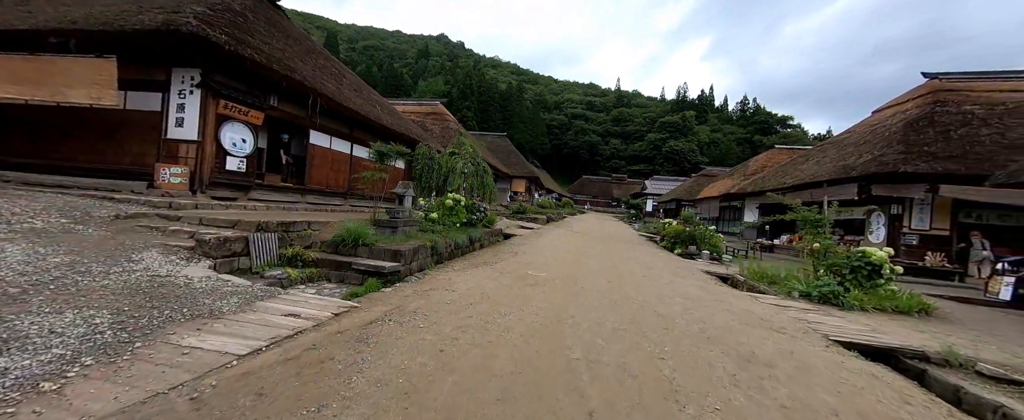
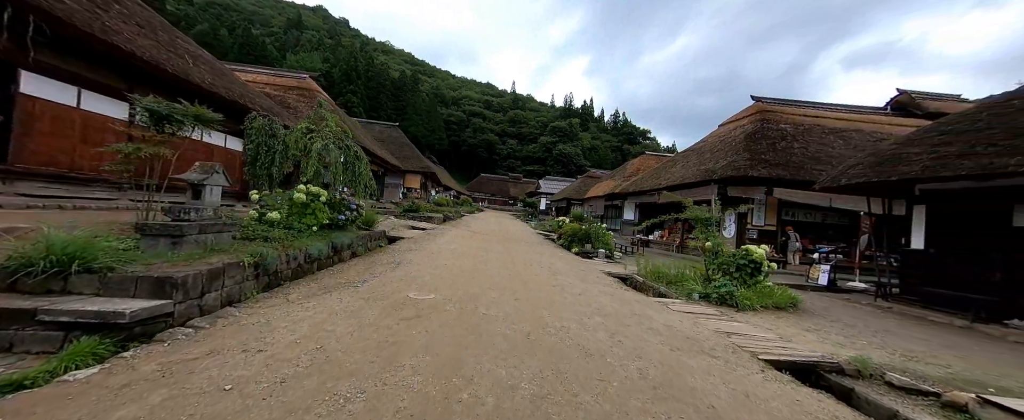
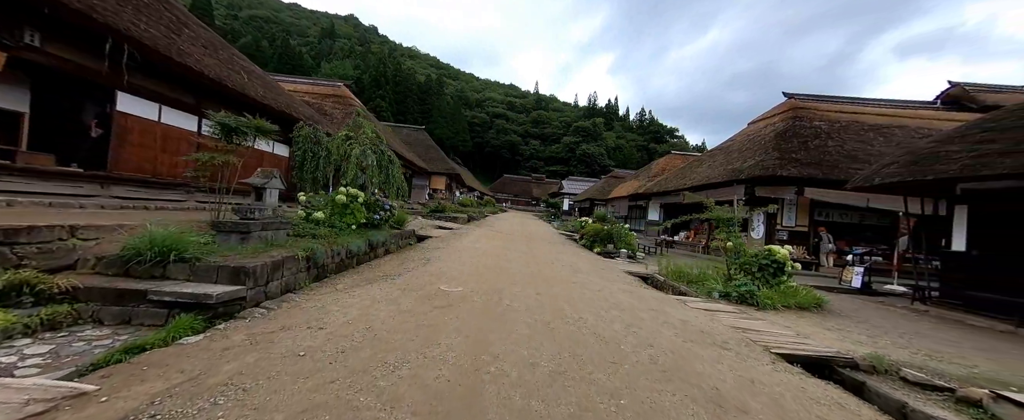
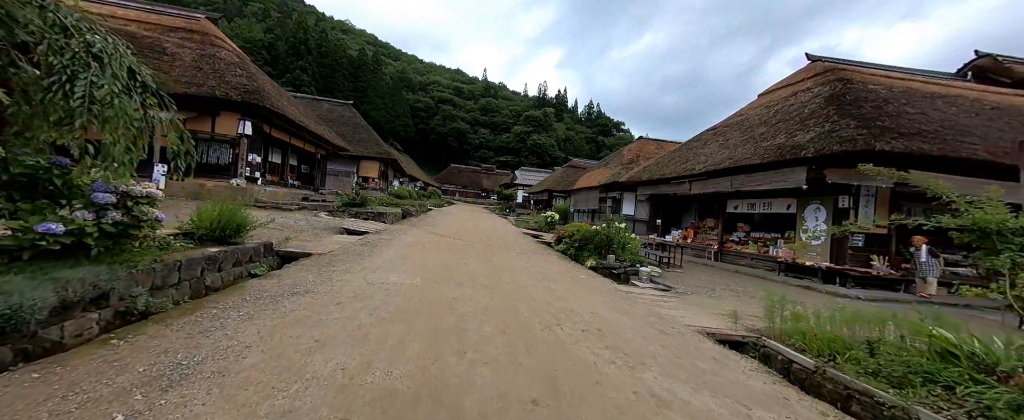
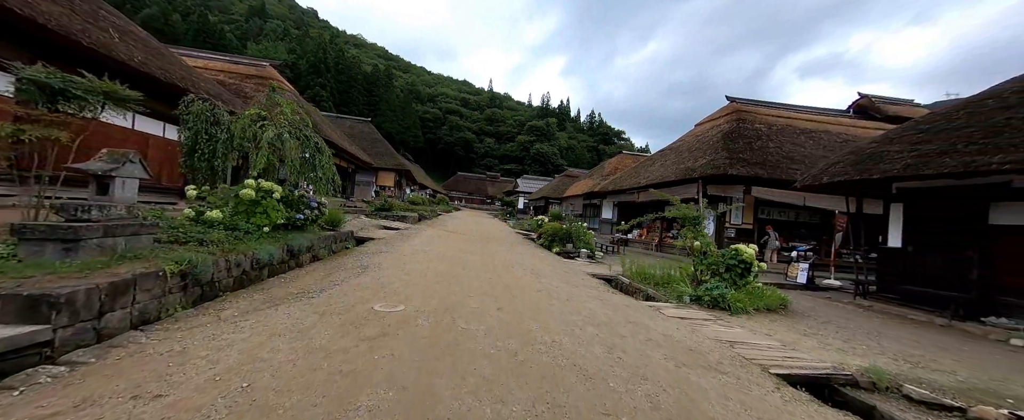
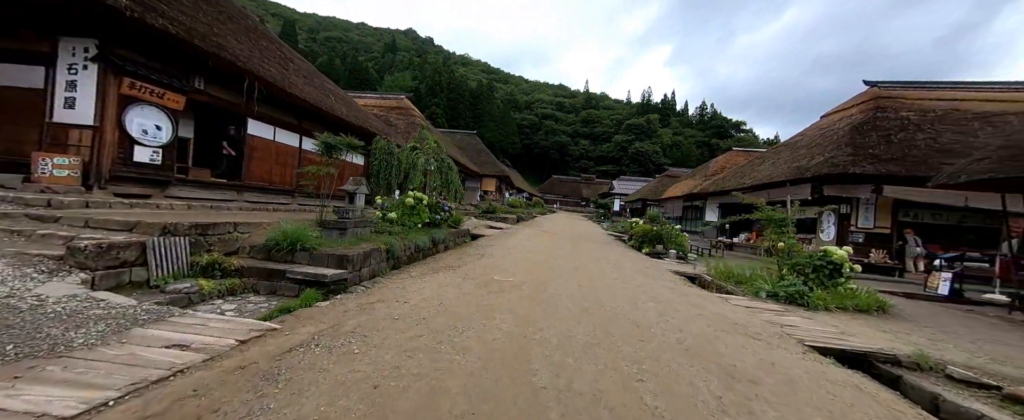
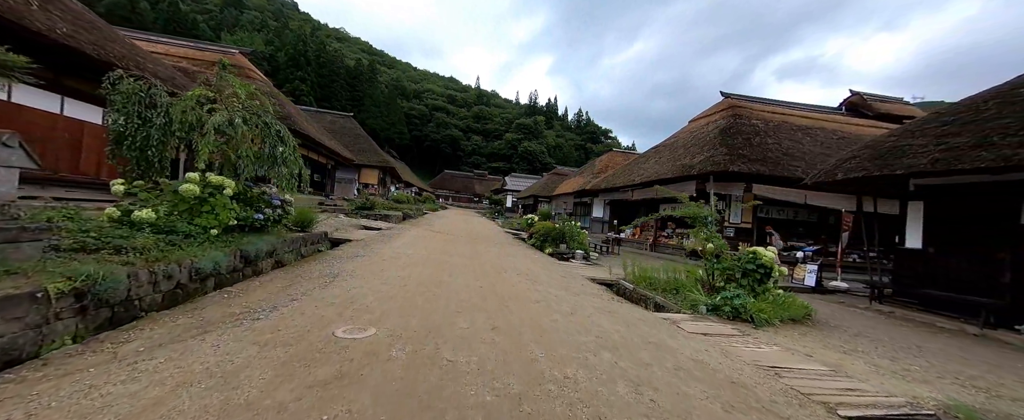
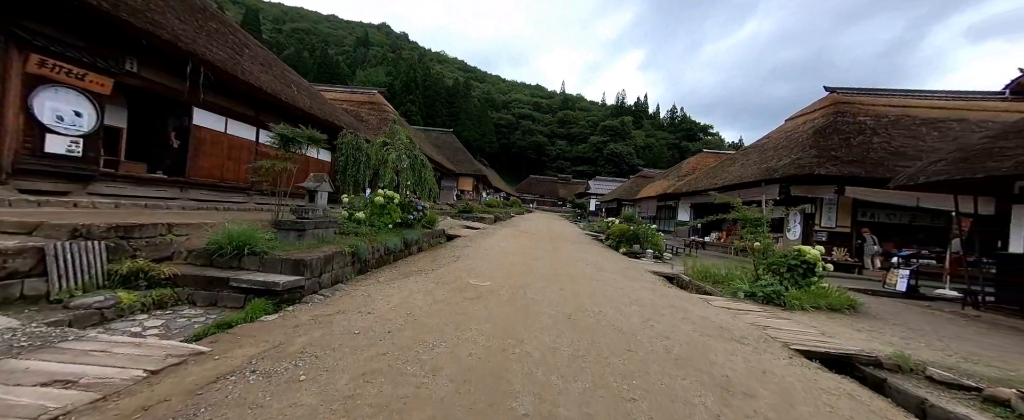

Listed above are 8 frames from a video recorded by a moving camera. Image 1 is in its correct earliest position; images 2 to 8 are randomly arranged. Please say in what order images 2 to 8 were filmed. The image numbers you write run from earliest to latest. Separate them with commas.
6, 8, 3, 2, 5, 7, 4
